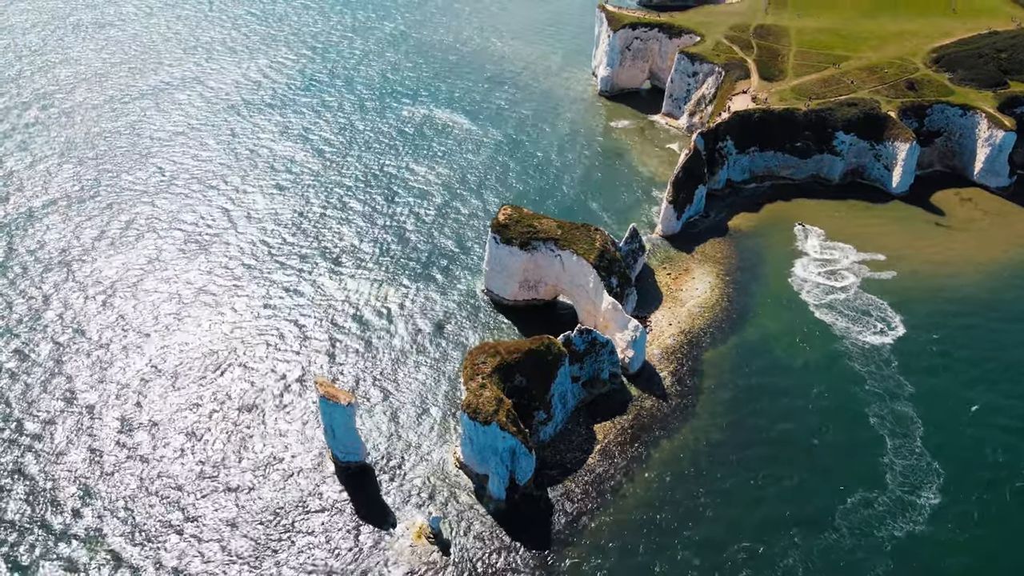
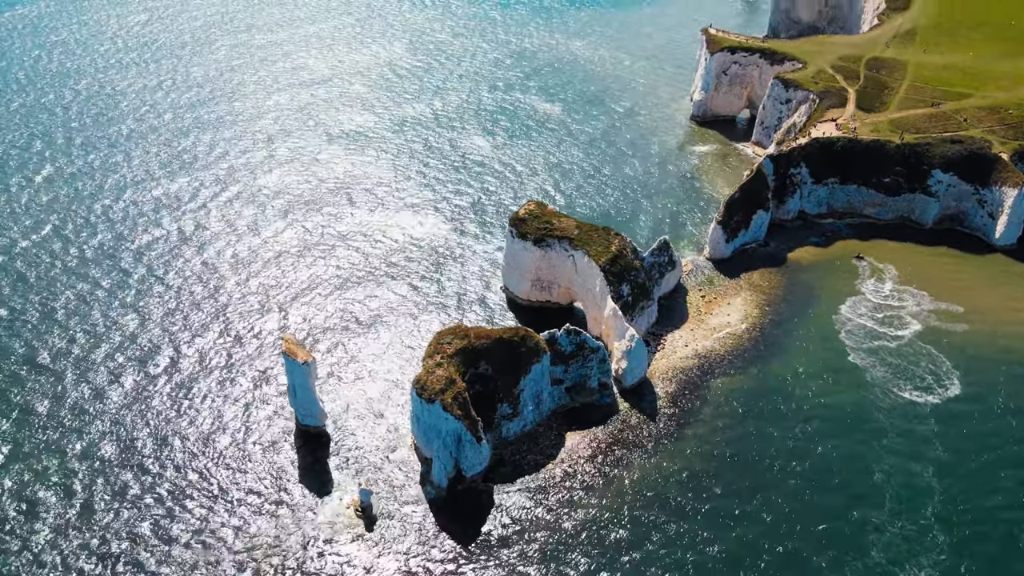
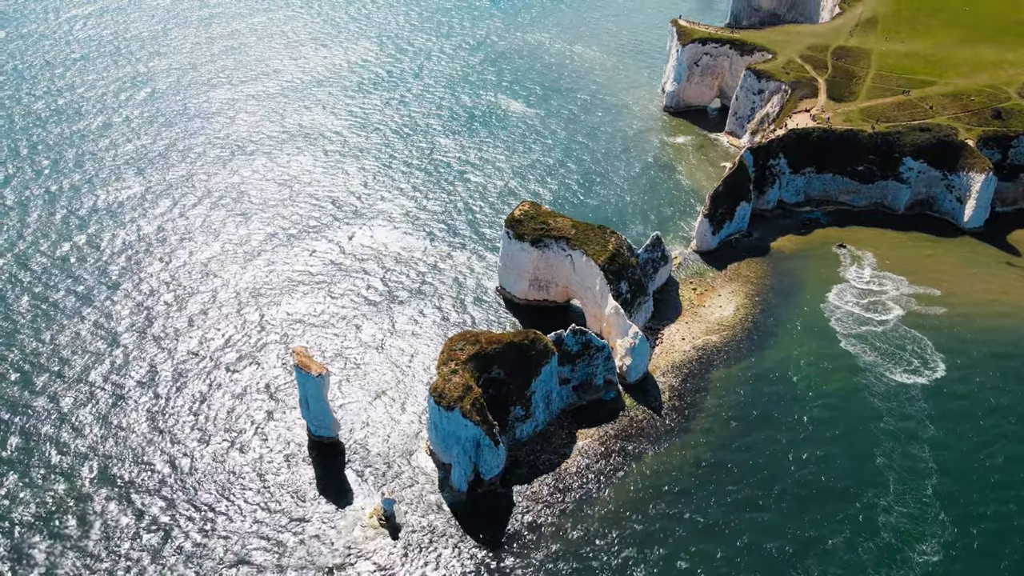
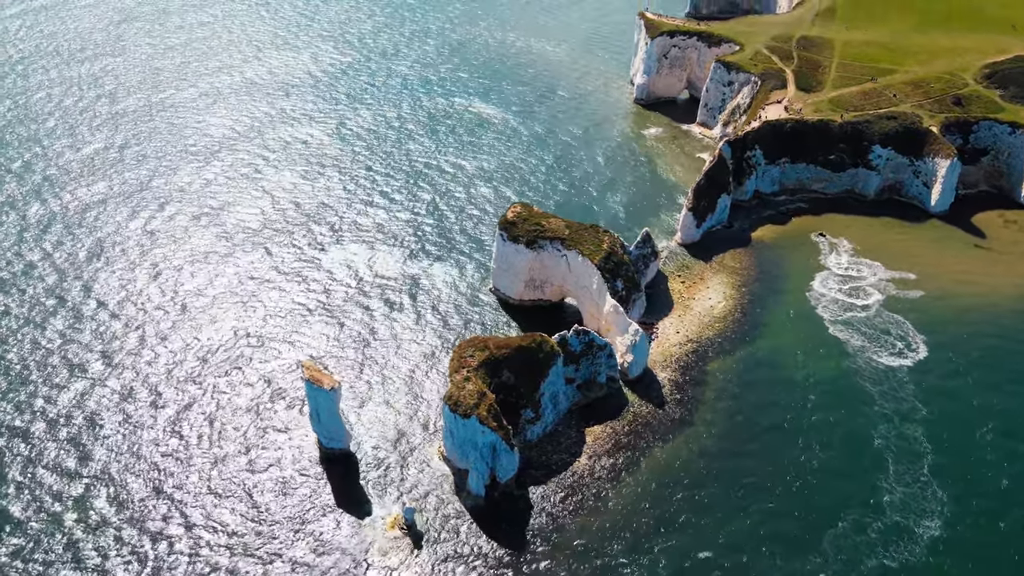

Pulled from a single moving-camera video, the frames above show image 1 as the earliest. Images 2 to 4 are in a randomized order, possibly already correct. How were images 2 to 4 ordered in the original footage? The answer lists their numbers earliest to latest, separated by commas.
4, 3, 2
